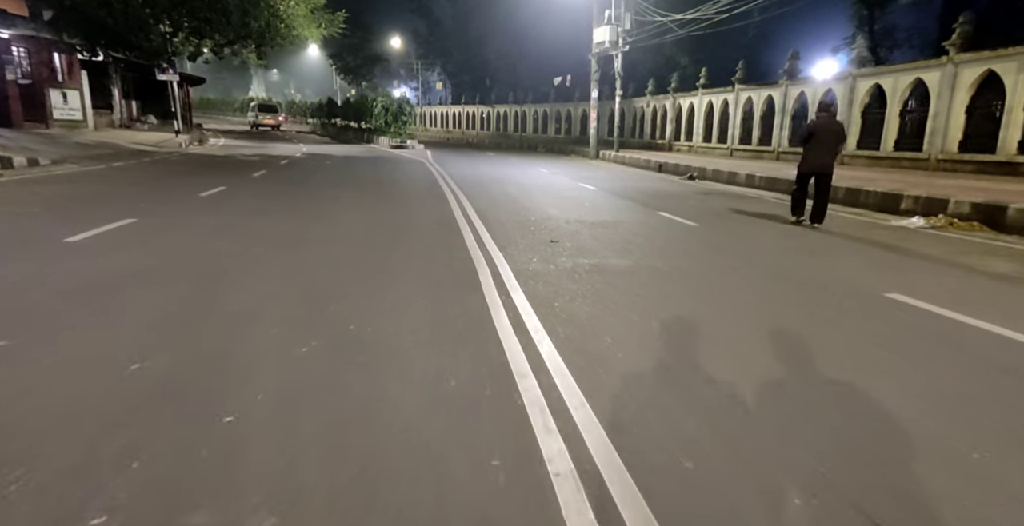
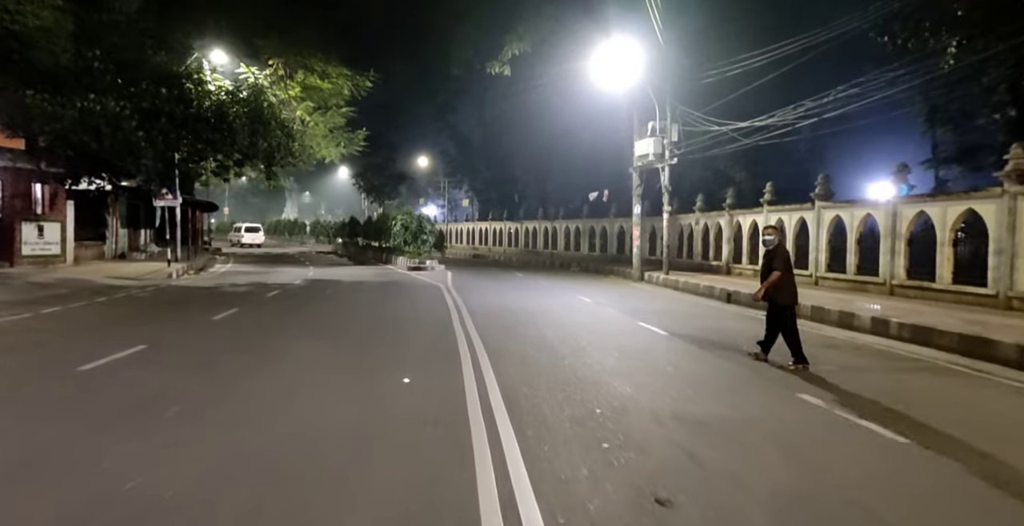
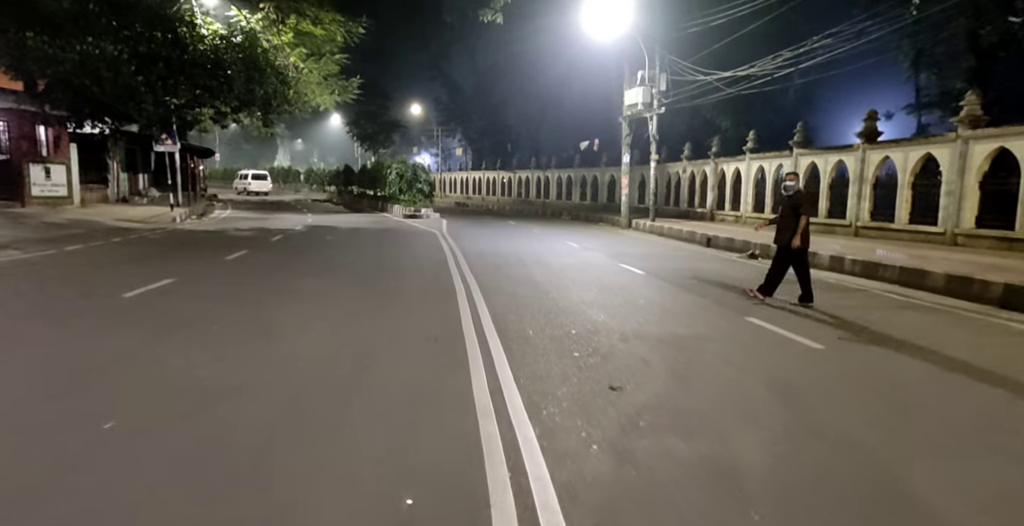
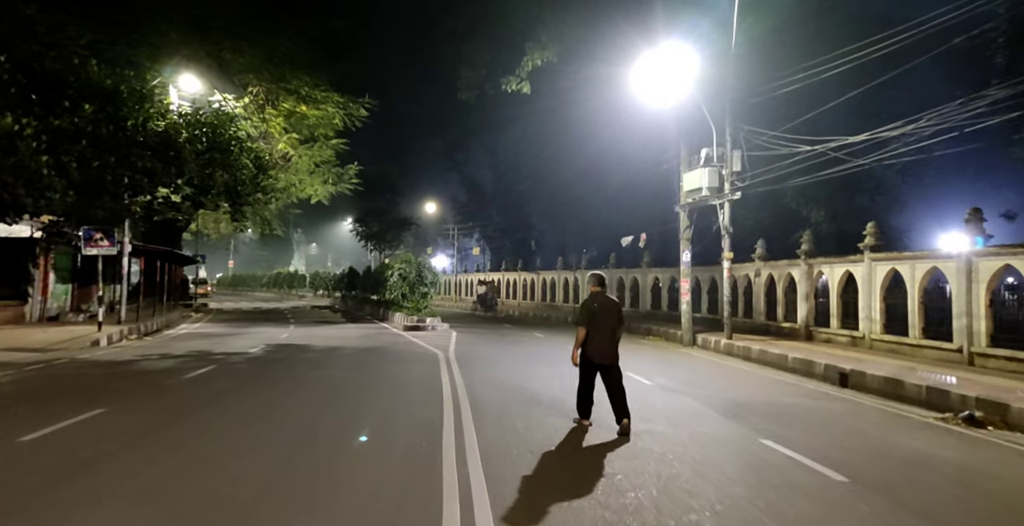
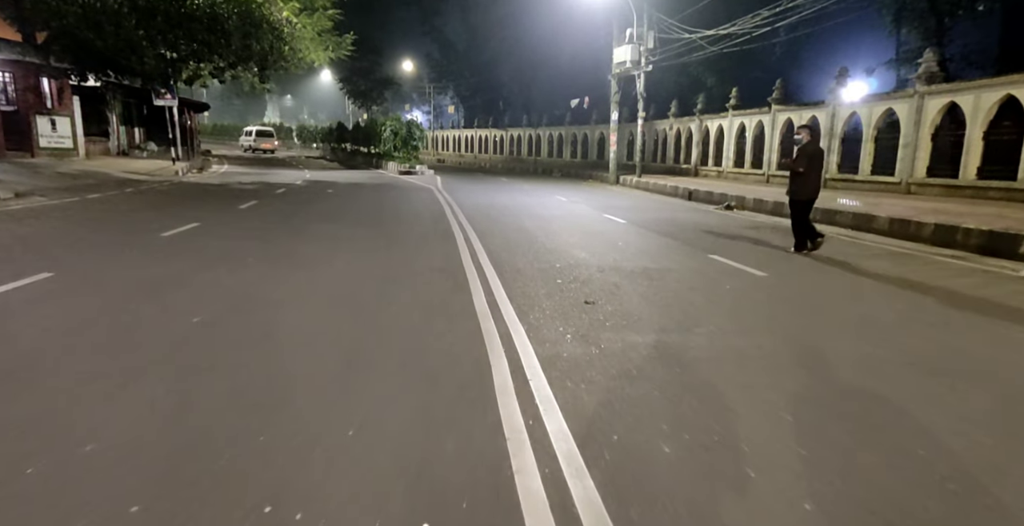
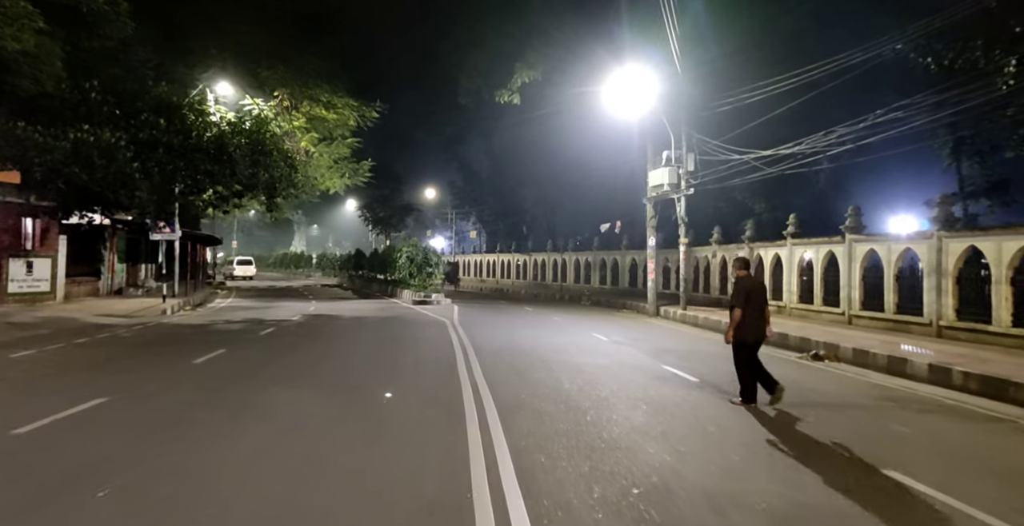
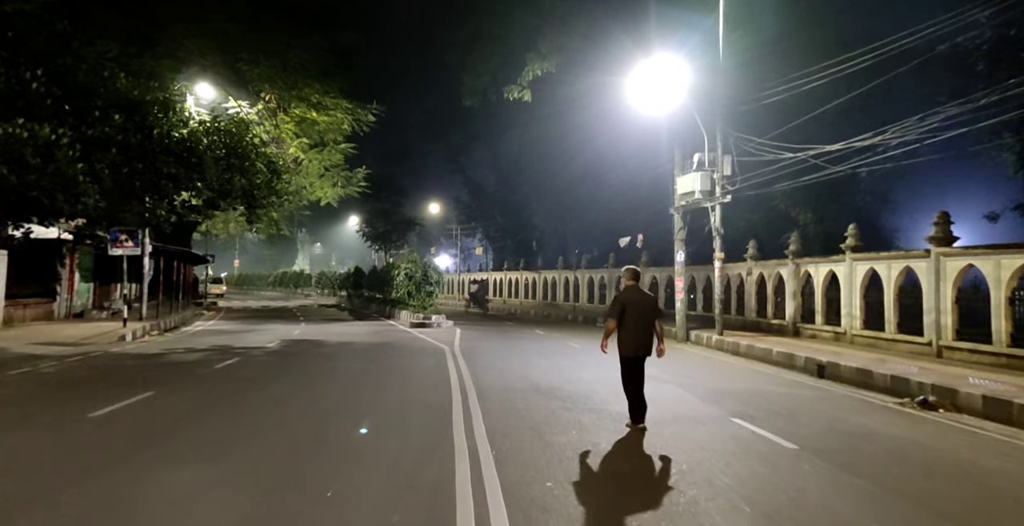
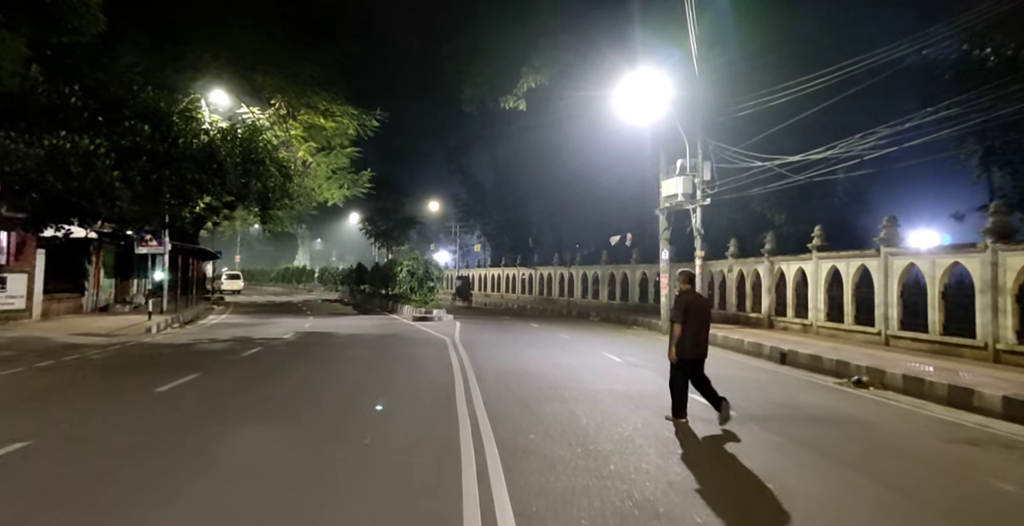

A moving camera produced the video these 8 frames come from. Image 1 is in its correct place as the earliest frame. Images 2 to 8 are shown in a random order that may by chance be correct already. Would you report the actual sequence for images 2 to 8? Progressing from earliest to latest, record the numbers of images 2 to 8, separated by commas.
5, 3, 2, 6, 8, 7, 4
